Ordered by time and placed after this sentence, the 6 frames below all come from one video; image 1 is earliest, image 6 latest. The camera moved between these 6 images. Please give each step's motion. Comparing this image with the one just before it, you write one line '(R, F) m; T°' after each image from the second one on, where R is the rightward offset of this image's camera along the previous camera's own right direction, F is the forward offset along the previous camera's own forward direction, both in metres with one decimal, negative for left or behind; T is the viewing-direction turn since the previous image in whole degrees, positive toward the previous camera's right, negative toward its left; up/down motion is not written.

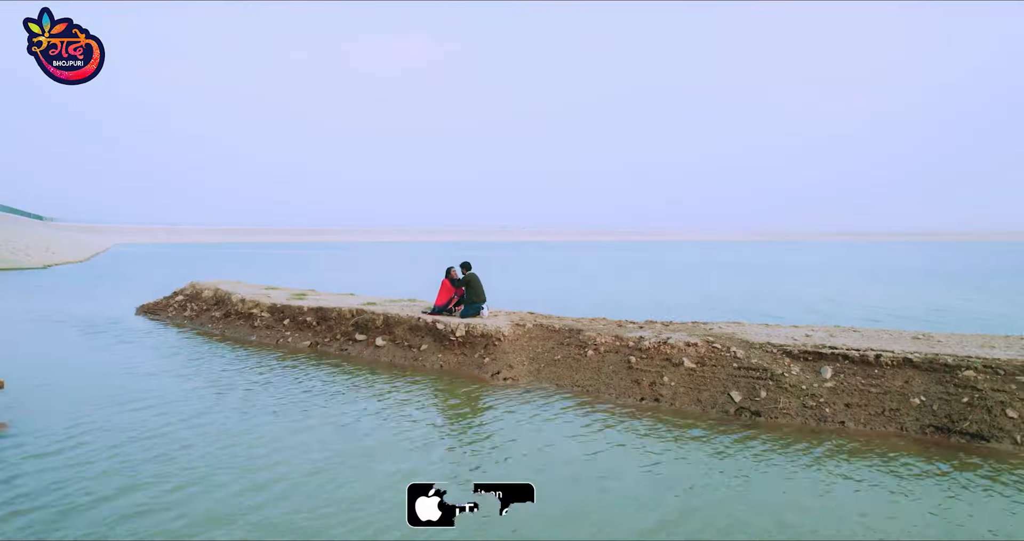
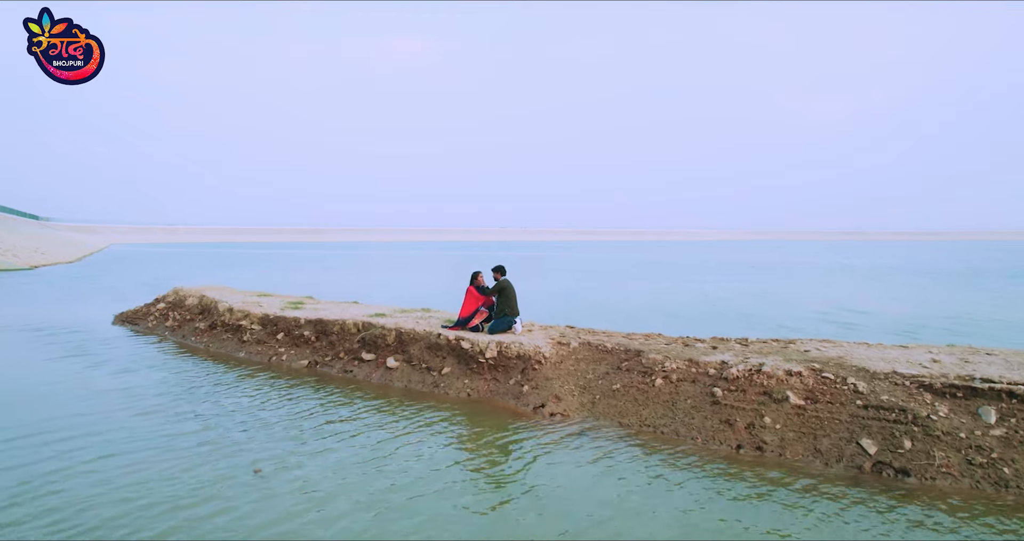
(-0.7, +2.2) m; 0°
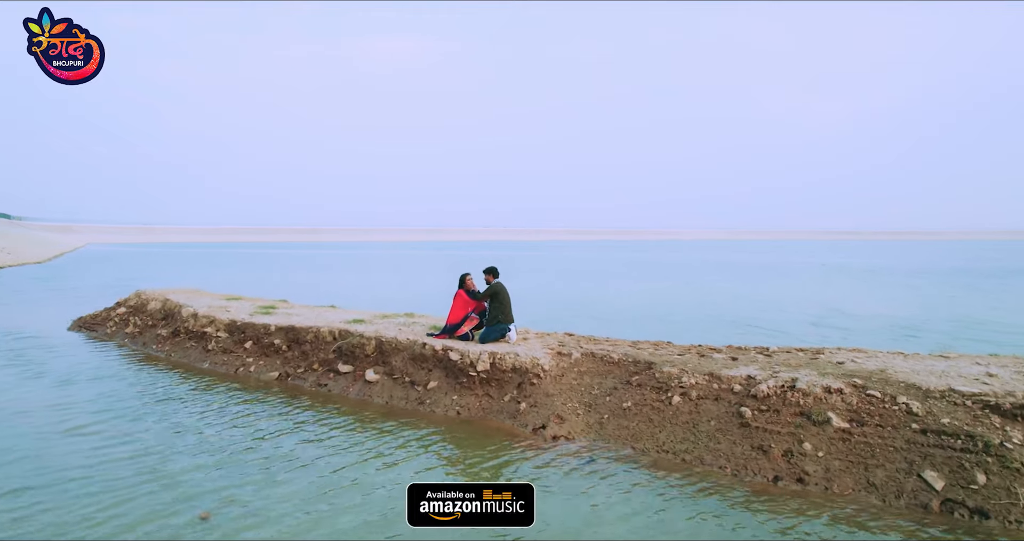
(+0.1, +1.1) m; 0°
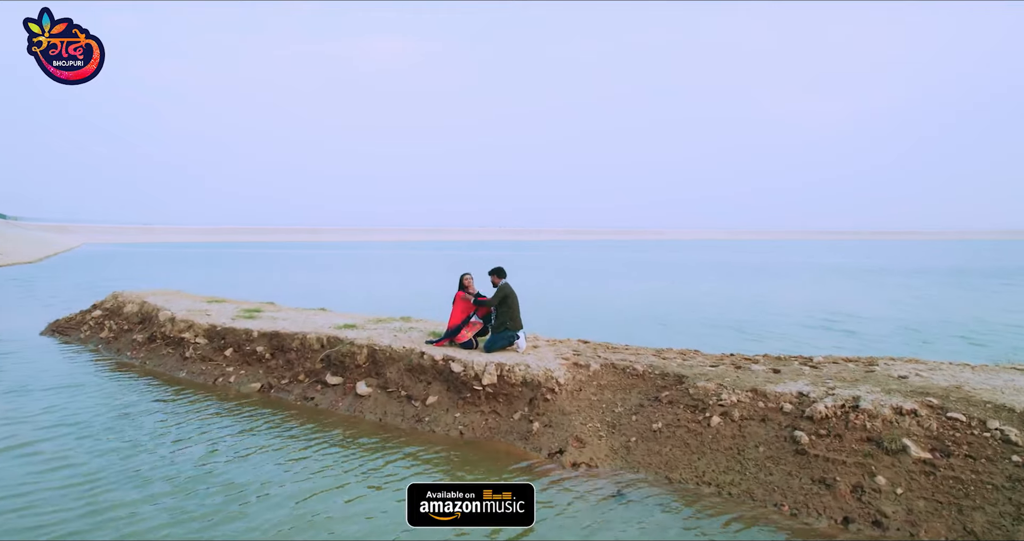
(-0.1, +1.1) m; 0°
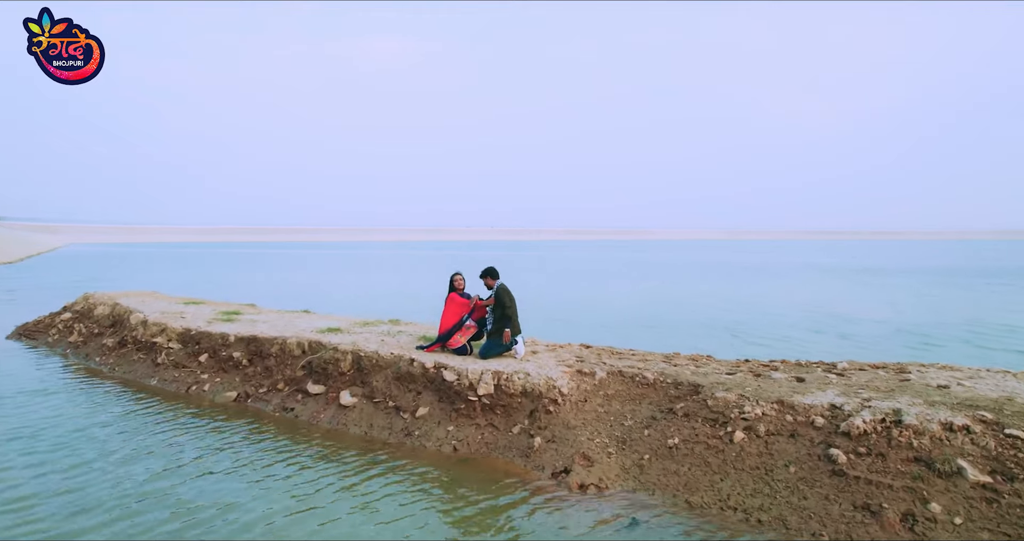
(0.0, +0.7) m; 0°
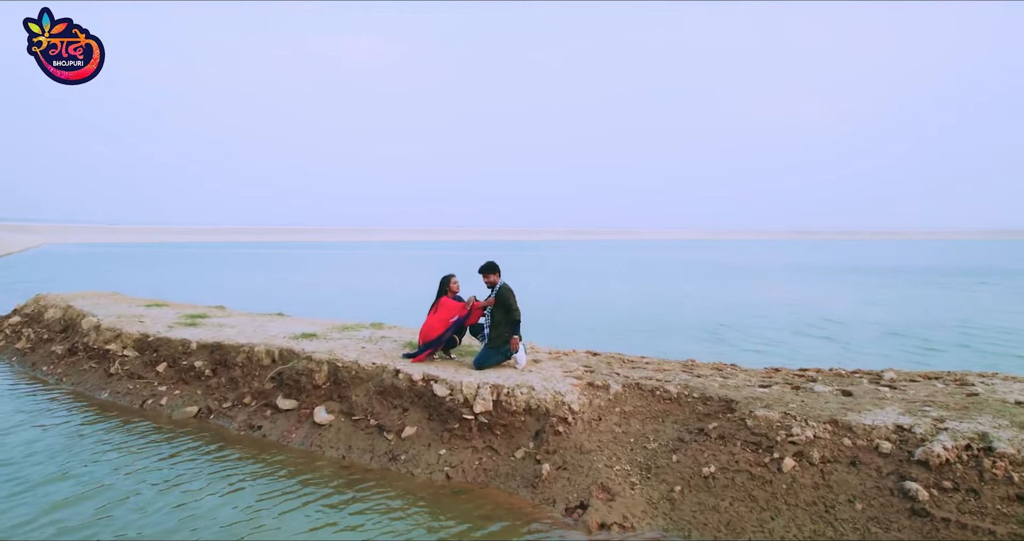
(0.0, +1.0) m; 0°
